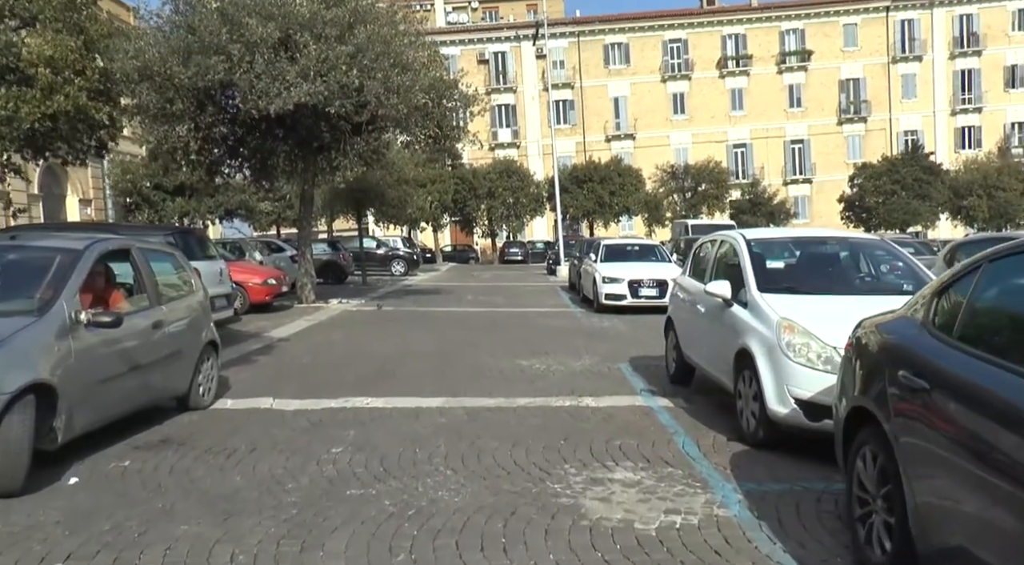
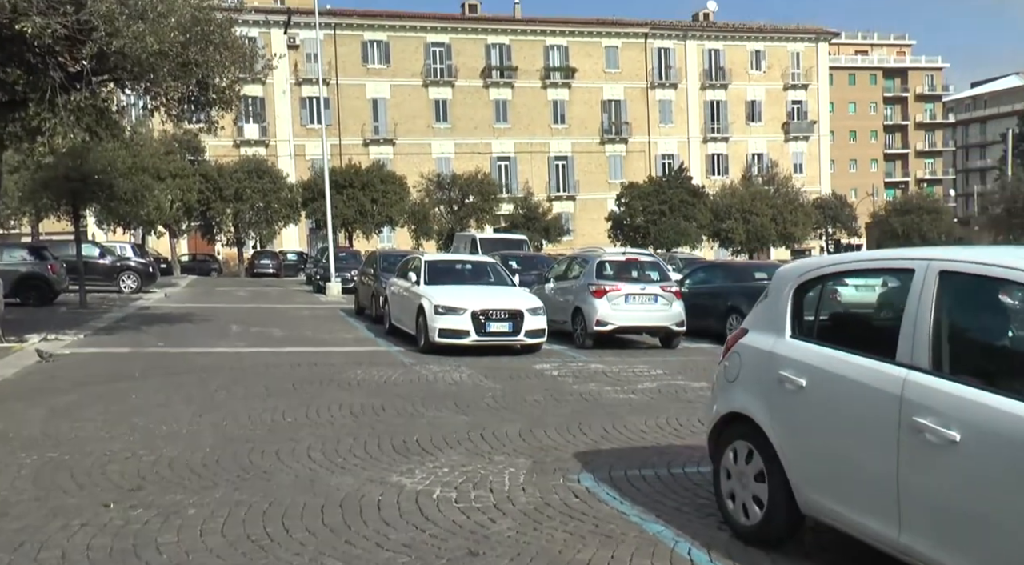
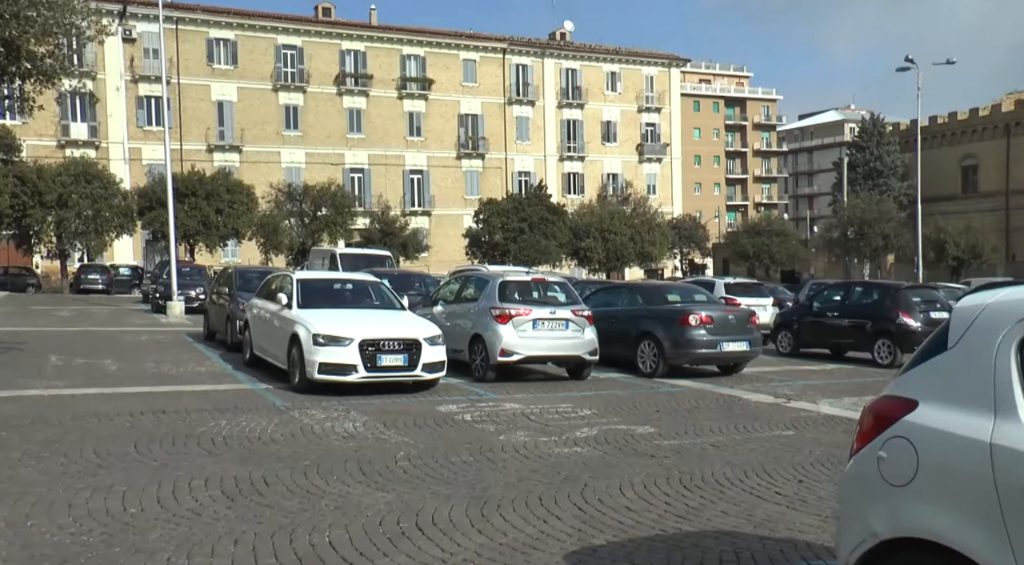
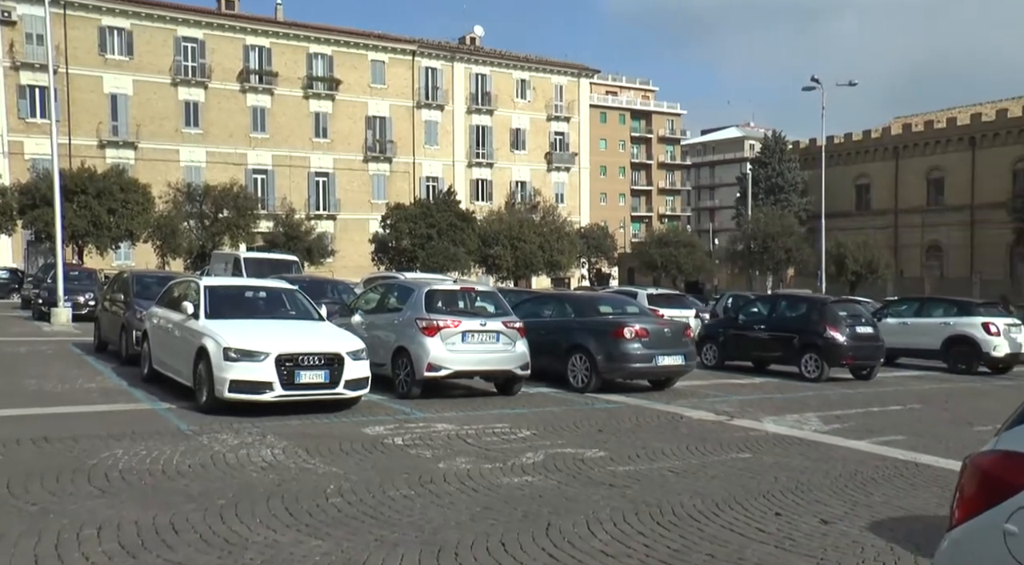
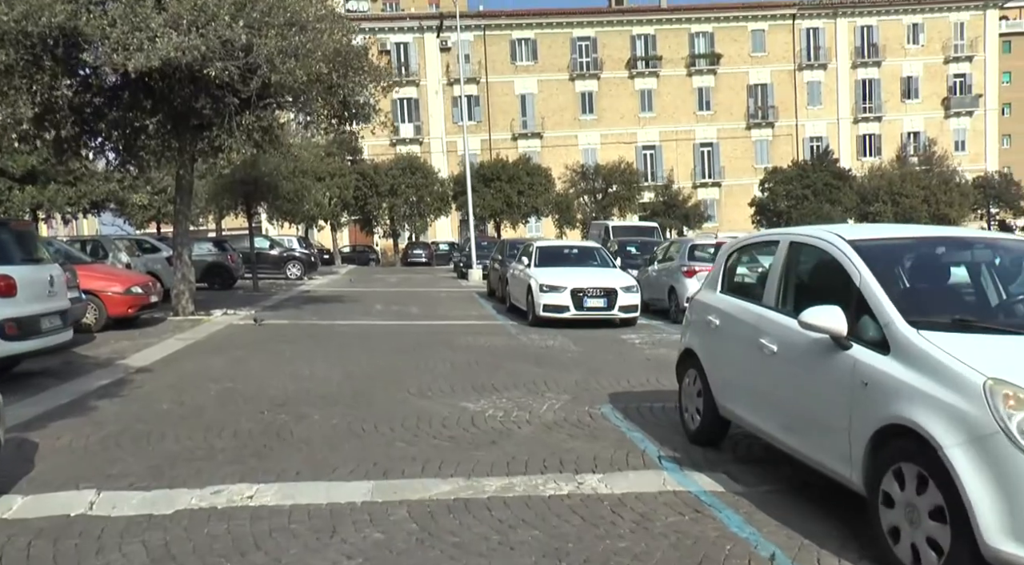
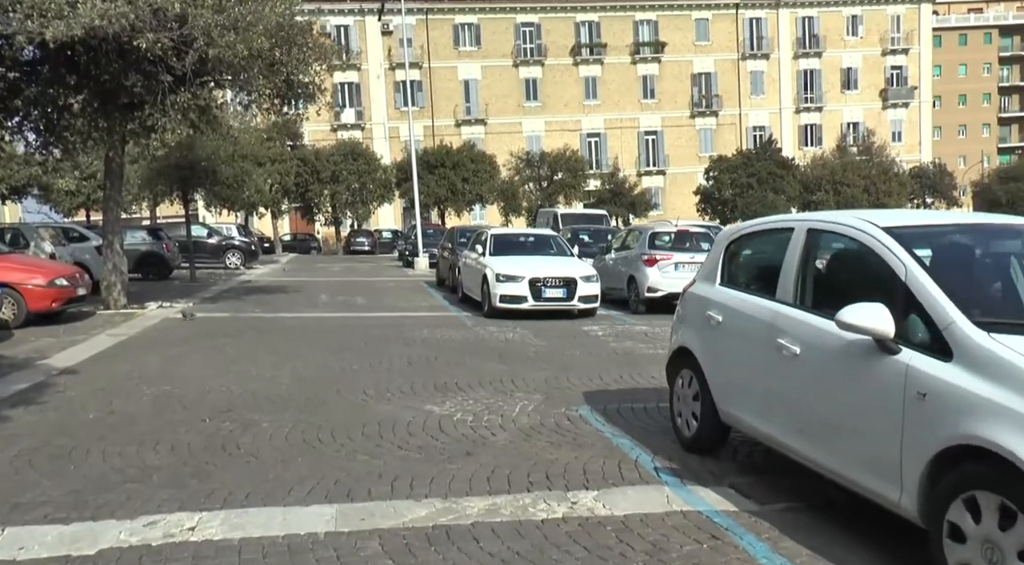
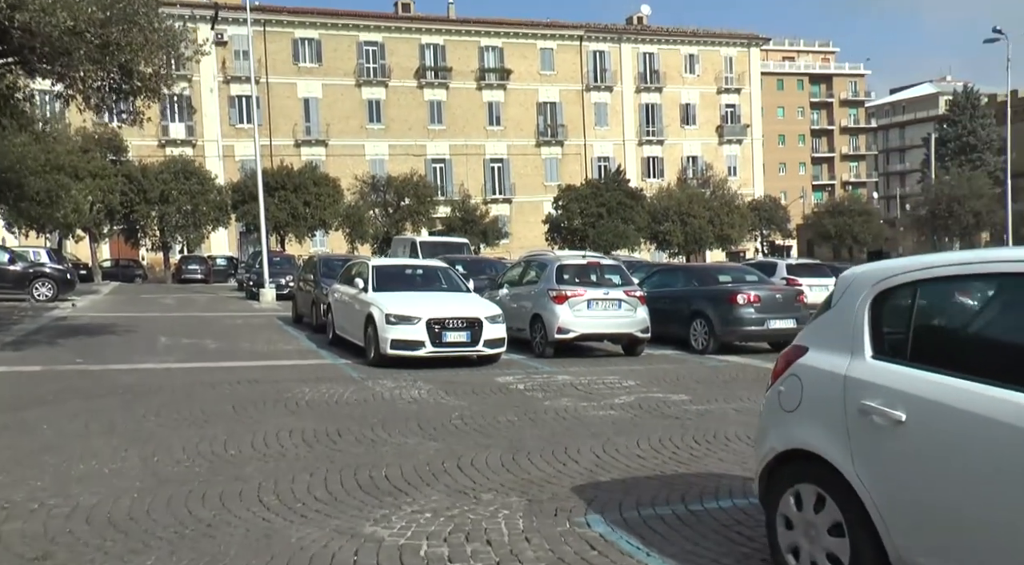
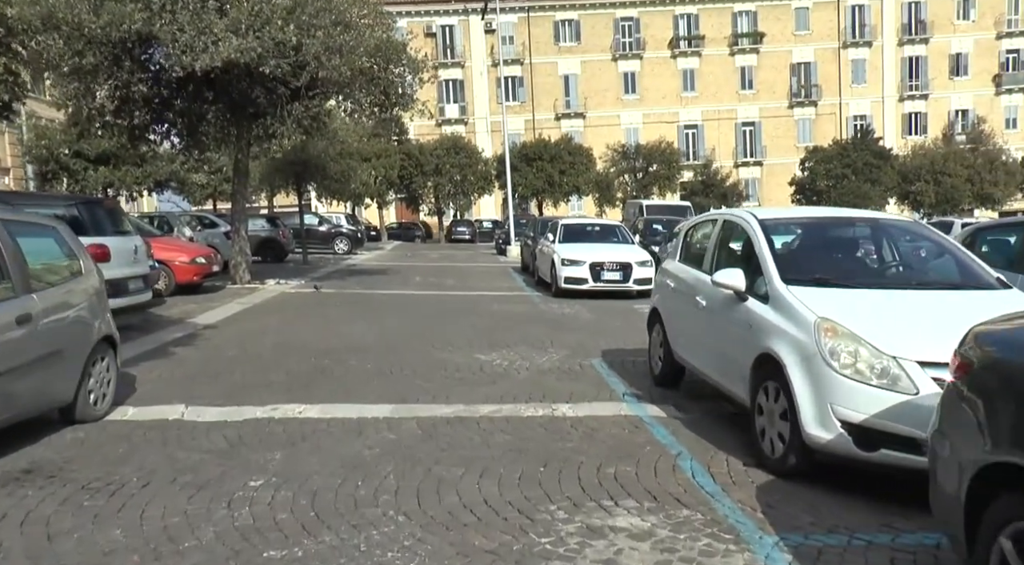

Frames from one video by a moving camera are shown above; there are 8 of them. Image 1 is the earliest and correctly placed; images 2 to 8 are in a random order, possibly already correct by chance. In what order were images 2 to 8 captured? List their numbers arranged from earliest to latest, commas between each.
8, 5, 6, 2, 7, 3, 4
